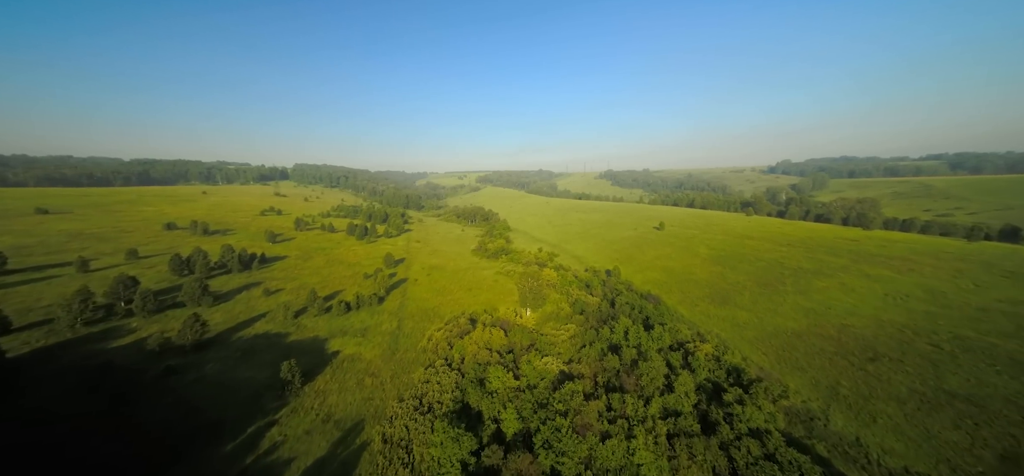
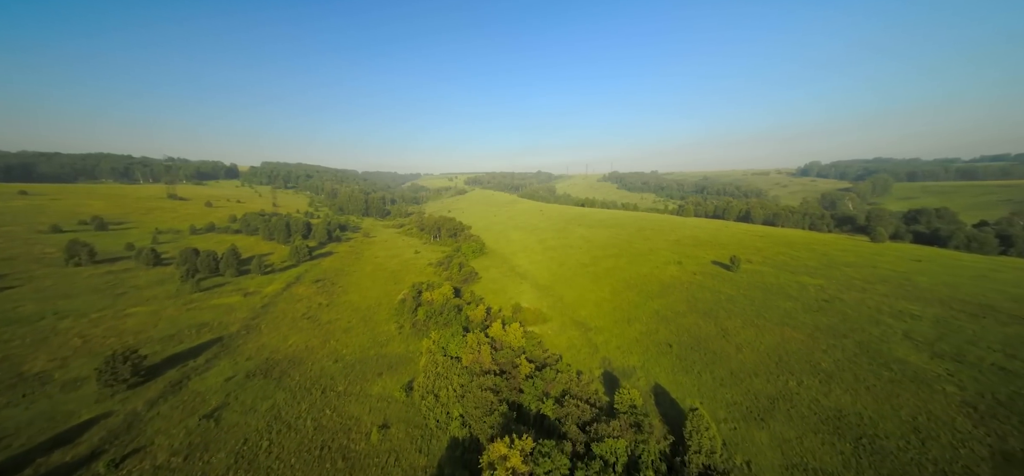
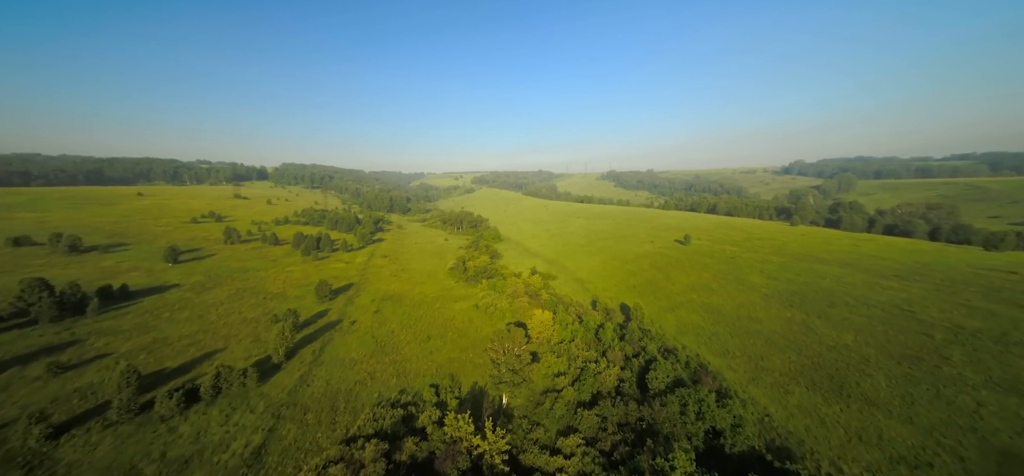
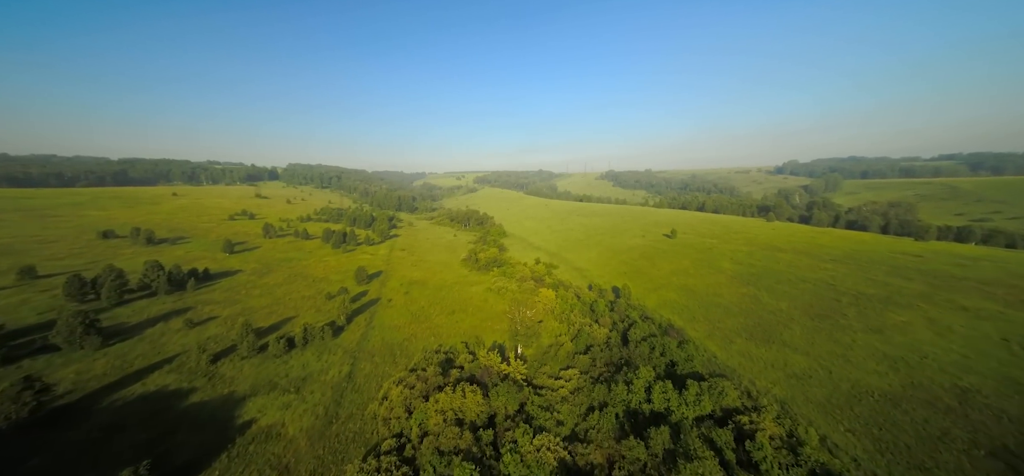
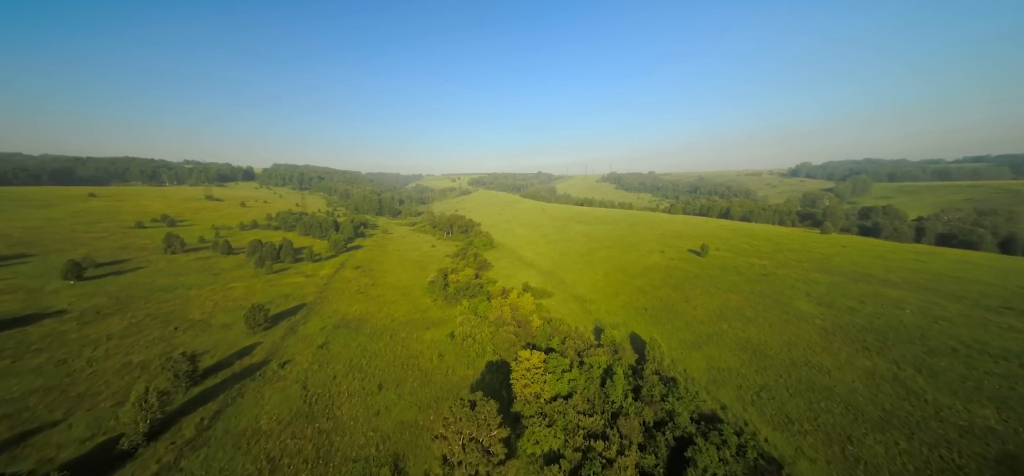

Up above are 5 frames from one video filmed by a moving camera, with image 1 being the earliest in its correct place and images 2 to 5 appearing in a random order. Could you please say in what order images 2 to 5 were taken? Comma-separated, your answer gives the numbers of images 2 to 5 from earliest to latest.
4, 3, 5, 2
